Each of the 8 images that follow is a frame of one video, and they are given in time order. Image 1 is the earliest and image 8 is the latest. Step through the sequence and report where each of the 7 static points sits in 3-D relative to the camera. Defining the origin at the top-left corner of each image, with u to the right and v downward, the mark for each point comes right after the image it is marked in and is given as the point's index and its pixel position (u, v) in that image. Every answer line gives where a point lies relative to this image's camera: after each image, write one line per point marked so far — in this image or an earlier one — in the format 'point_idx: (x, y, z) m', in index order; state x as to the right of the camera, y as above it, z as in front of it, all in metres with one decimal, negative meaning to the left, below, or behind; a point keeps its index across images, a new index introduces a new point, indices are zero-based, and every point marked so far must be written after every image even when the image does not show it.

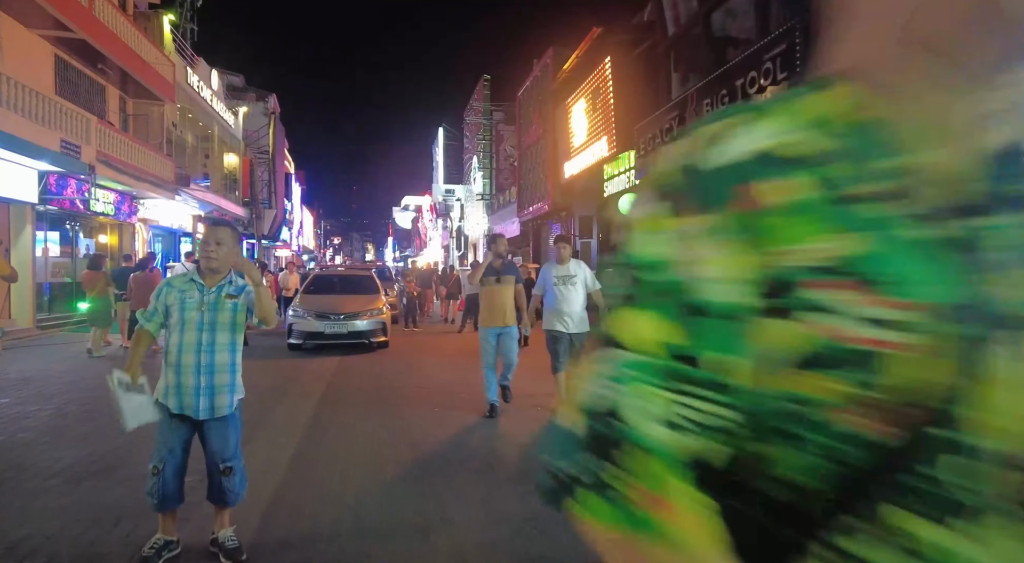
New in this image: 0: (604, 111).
0: (+2.3, +4.3, +14.7) m
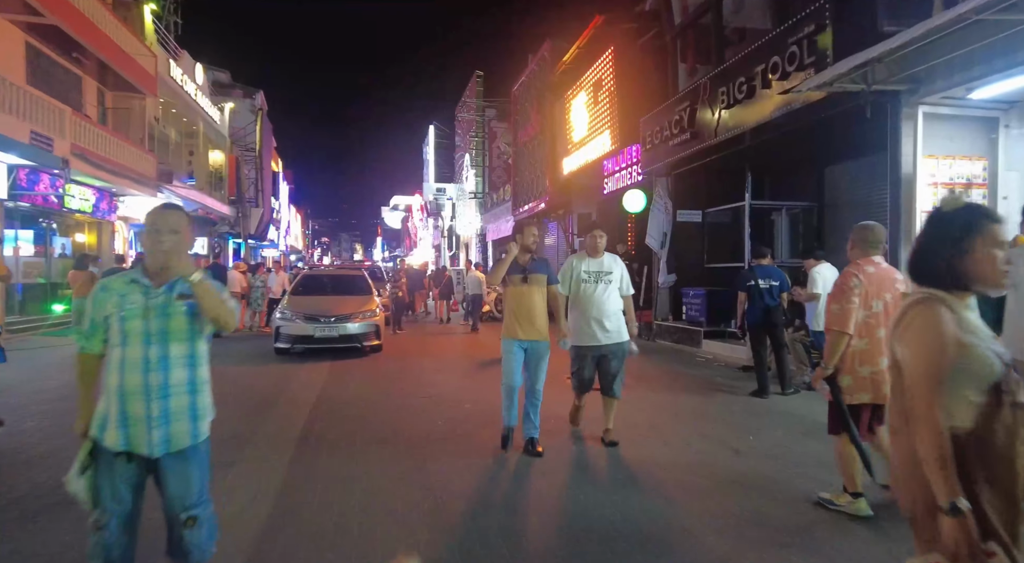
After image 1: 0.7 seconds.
0: (+2.3, +4.3, +14.1) m
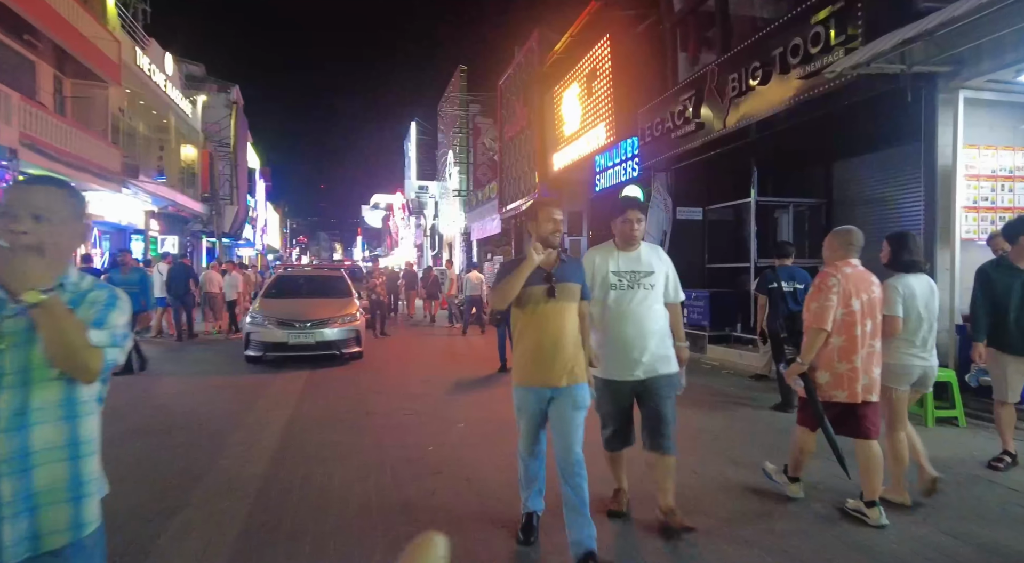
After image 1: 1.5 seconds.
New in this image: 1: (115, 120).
0: (+2.0, +4.2, +13.4) m
1: (-13.2, +5.4, +19.5) m
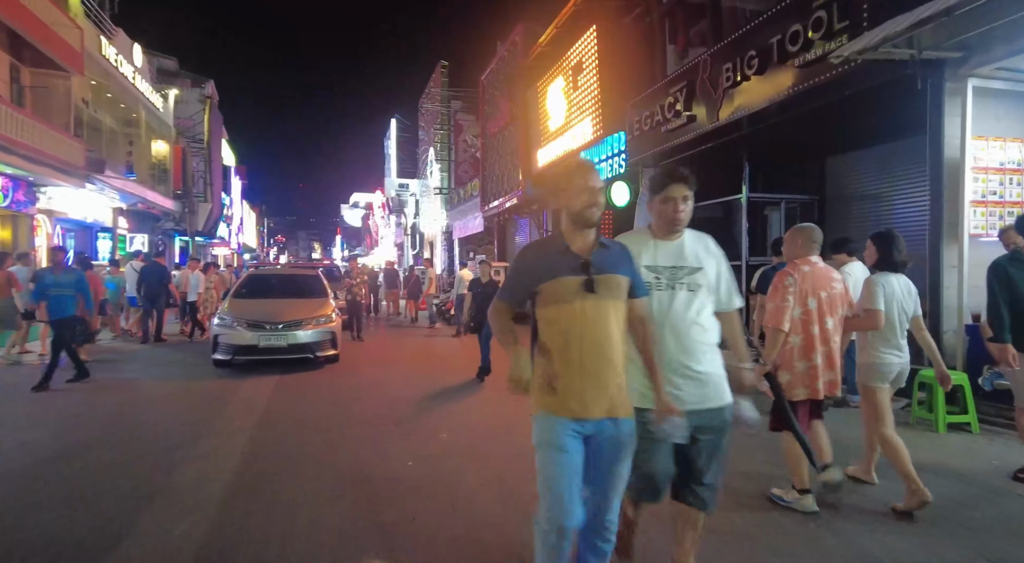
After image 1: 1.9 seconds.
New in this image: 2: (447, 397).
0: (+1.7, +4.2, +13.0) m
1: (-13.7, +5.4, +18.6) m
2: (-0.8, -1.5, +7.4) m
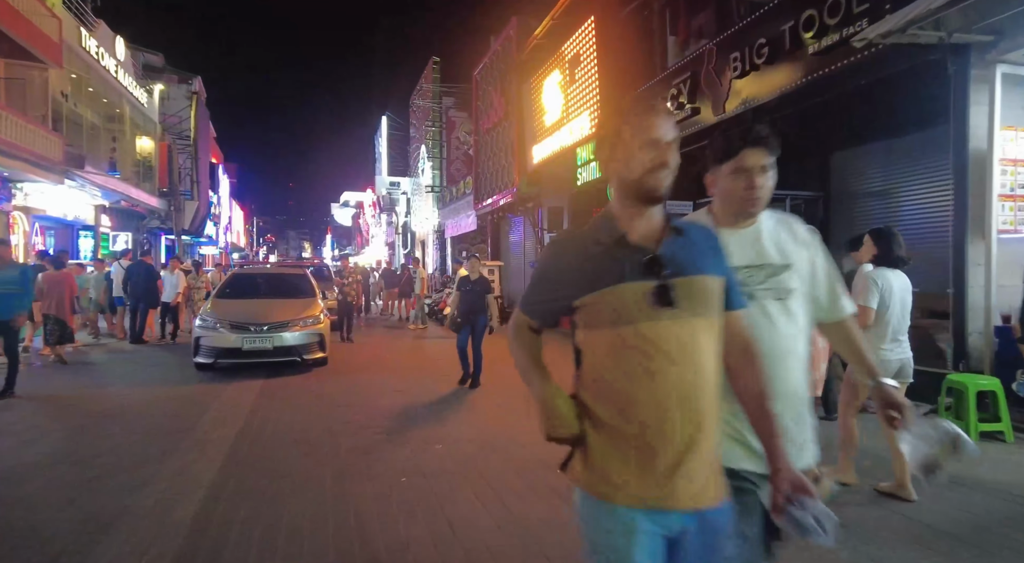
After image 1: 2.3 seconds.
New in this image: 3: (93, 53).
0: (+1.6, +4.3, +12.6) m
1: (-13.9, +5.4, +18.0) m
2: (-0.8, -1.5, +7.0) m
3: (-14.0, +7.6, +19.5) m
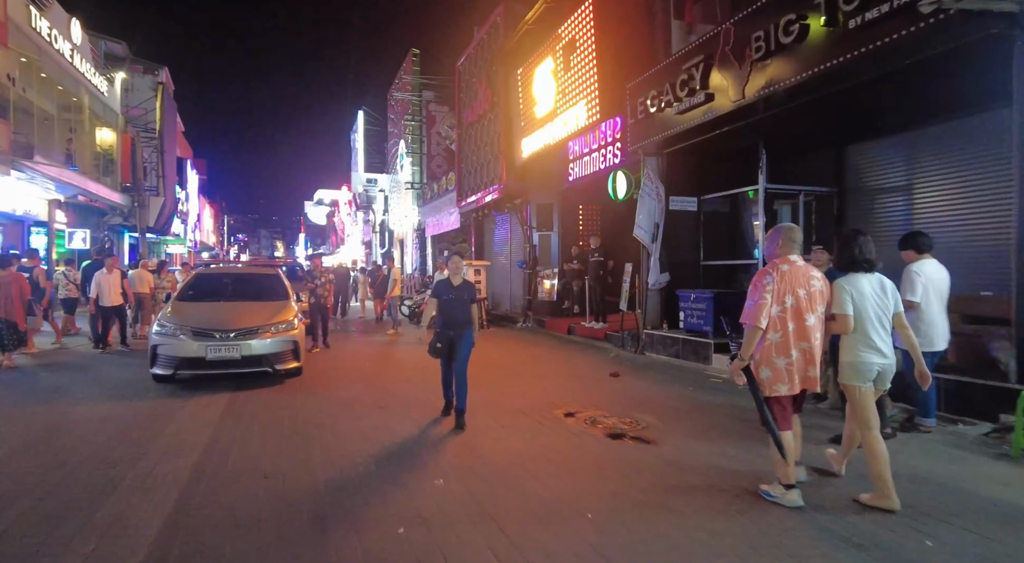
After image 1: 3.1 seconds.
0: (+1.4, +4.2, +11.8) m
1: (-14.3, +5.4, +16.6) m
2: (-0.8, -1.5, +6.2) m
3: (-14.4, +7.6, +18.1) m
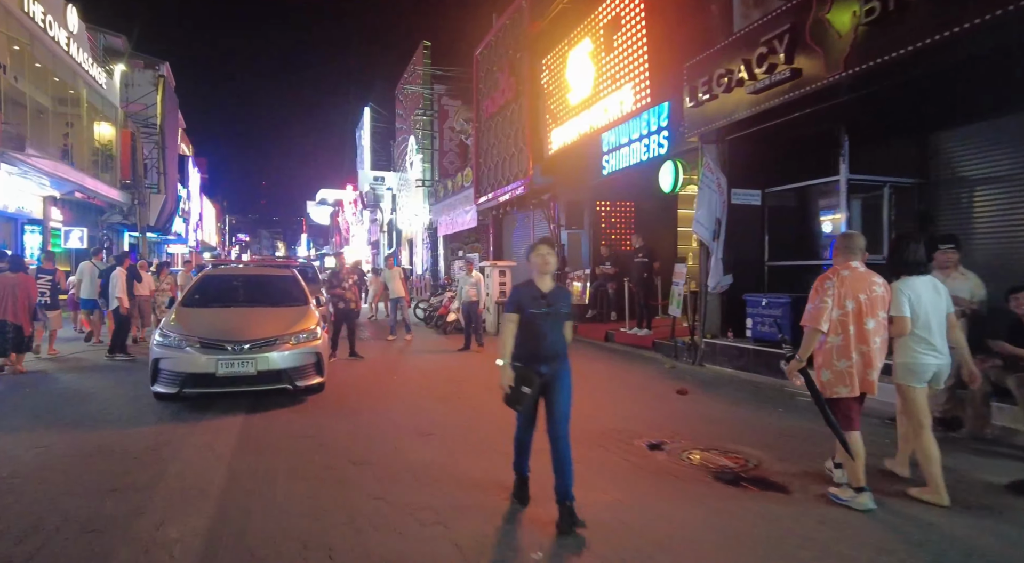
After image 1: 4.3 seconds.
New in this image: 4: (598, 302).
0: (+2.1, +4.2, +10.7) m
1: (-13.6, +5.4, +15.5) m
2: (-0.1, -1.5, +5.0) m
3: (-13.7, +7.6, +17.0) m
4: (+2.0, -0.5, +13.8) m
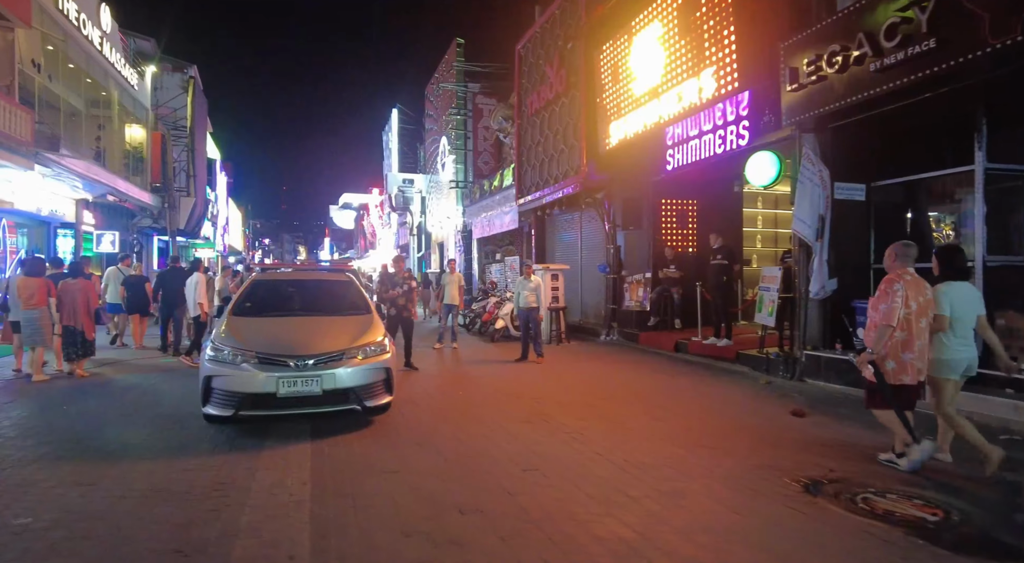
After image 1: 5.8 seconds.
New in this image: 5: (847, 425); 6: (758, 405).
0: (+3.2, +4.1, +9.8) m
1: (-12.3, +5.2, +15.0) m
2: (+0.8, -1.6, +4.1) m
3: (-12.4, +7.4, +16.6) m
4: (+3.2, -0.6, +12.8) m
5: (+3.6, -1.5, +6.3) m
6: (+3.1, -1.5, +7.3) m
